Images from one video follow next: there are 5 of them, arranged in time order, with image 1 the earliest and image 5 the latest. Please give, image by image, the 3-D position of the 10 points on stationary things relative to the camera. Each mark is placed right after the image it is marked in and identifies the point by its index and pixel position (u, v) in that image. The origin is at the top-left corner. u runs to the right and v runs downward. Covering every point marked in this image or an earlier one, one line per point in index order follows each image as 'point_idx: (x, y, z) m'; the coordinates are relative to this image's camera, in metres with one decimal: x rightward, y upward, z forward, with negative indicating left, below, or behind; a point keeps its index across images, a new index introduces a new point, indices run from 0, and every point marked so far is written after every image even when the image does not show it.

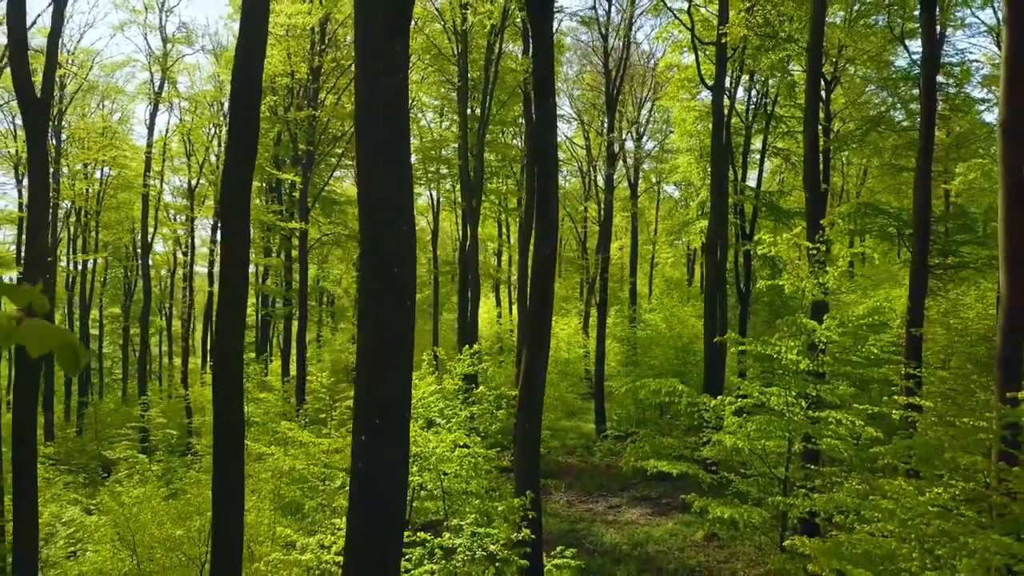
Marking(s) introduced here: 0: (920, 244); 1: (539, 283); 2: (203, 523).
0: (+6.5, +0.7, +10.5) m
1: (+0.3, +0.1, +6.8) m
2: (-3.4, -2.6, +7.4) m
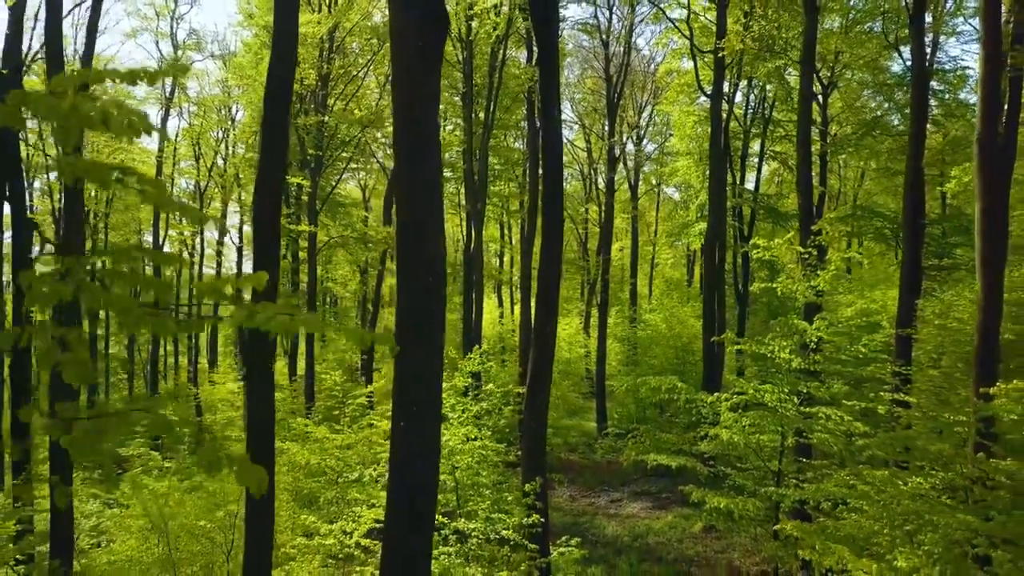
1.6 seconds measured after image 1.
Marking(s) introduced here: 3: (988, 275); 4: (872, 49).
0: (+6.5, +0.7, +10.9) m
1: (+0.4, 0.0, +7.2) m
2: (-3.3, -2.6, +7.8) m
3: (+4.6, +0.1, +6.5) m
4: (+9.5, +6.3, +17.3) m
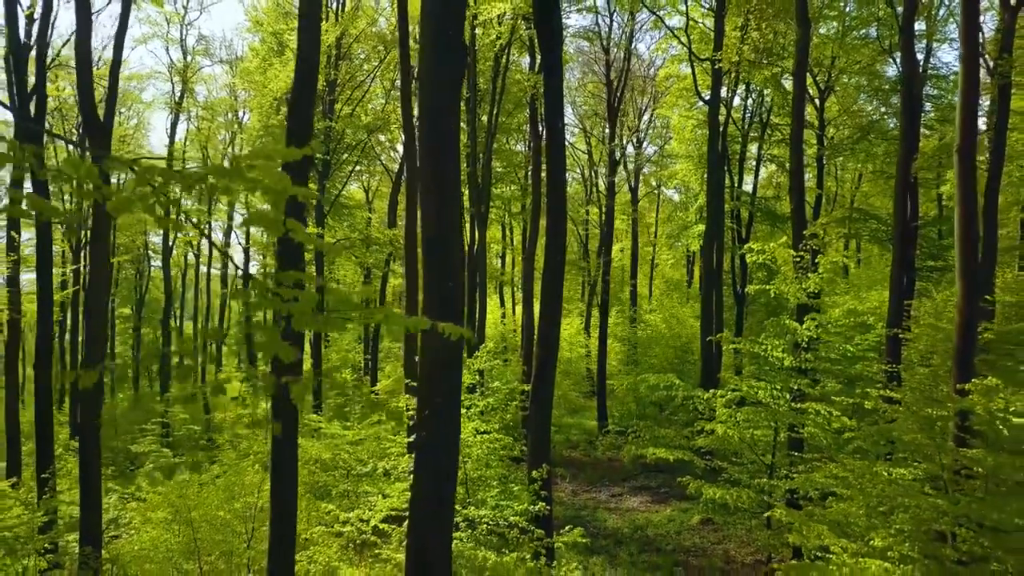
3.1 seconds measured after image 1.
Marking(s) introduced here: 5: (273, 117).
0: (+6.6, +0.6, +11.3) m
1: (+0.4, 0.0, +7.6) m
2: (-3.3, -2.7, +8.2) m
3: (+4.7, +0.1, +6.9) m
4: (+9.5, +6.3, +17.7) m
5: (-6.3, +4.5, +17.4) m
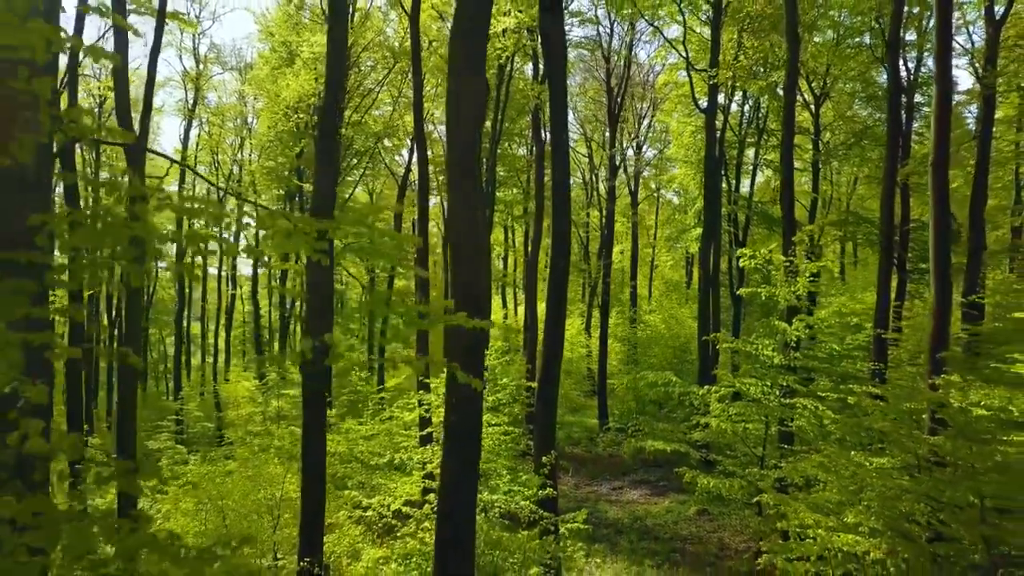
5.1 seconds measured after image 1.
0: (+6.7, +0.6, +11.8) m
1: (+0.5, 0.0, +8.1) m
2: (-3.2, -2.7, +8.7) m
3: (+4.8, +0.1, +7.4) m
4: (+9.6, +6.2, +18.2) m
5: (-6.2, +4.5, +18.0) m
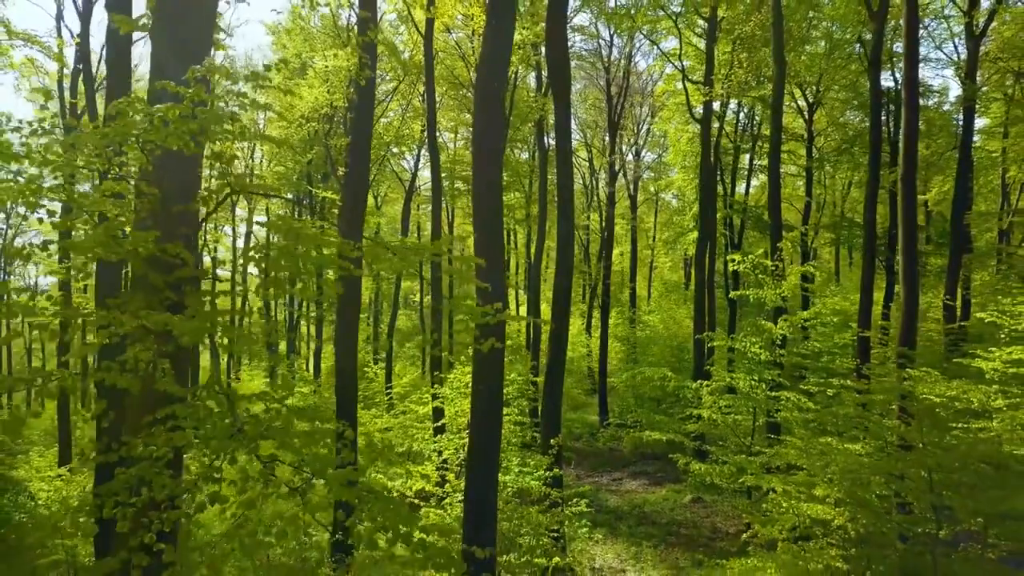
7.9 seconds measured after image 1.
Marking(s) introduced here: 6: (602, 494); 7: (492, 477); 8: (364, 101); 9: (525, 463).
0: (+6.8, +0.6, +12.6) m
1: (+0.6, -0.1, +8.8) m
2: (-3.1, -2.7, +9.4) m
3: (+4.9, 0.0, +8.1) m
4: (+9.7, +6.2, +19.0) m
5: (-6.1, +4.4, +18.7) m
6: (+1.7, -3.9, +12.6) m
7: (-0.2, -1.5, +5.4) m
8: (-1.7, +2.1, +7.3) m
9: (+0.2, -2.5, +9.0) m
